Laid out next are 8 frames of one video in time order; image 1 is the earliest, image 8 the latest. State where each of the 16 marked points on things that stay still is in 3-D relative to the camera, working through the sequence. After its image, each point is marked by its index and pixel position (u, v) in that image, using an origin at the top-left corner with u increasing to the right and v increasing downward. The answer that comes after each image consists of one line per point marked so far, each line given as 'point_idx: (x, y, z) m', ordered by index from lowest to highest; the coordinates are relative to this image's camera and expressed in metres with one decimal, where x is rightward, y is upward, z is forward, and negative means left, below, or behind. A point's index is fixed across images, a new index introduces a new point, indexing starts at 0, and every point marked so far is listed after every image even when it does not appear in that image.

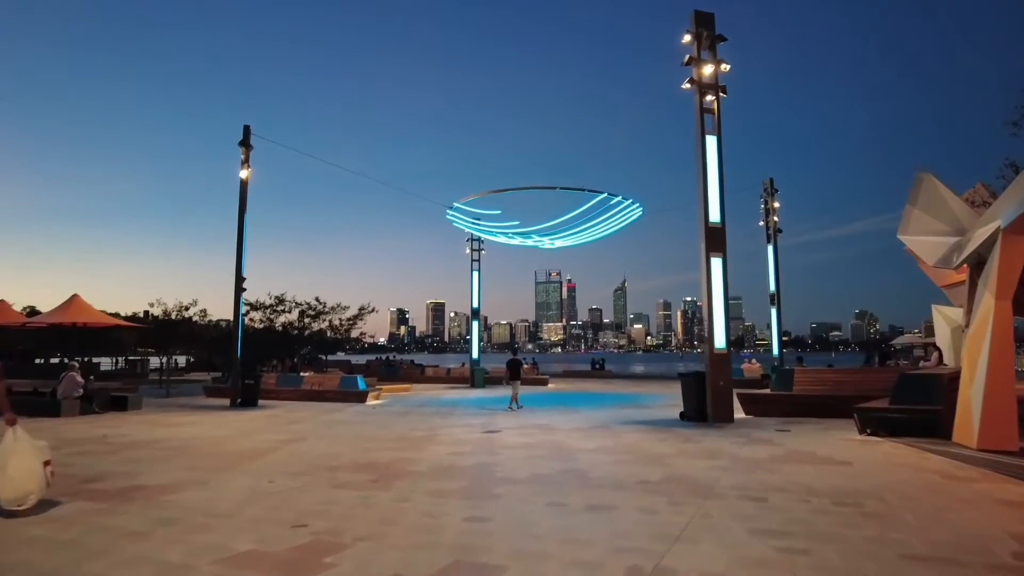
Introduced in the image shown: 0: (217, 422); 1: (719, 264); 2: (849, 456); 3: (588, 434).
0: (-6.5, -3.0, +14.7) m
1: (+4.5, +0.5, +14.3) m
2: (+4.6, -2.3, +9.1) m
3: (+1.3, -2.6, +11.7) m
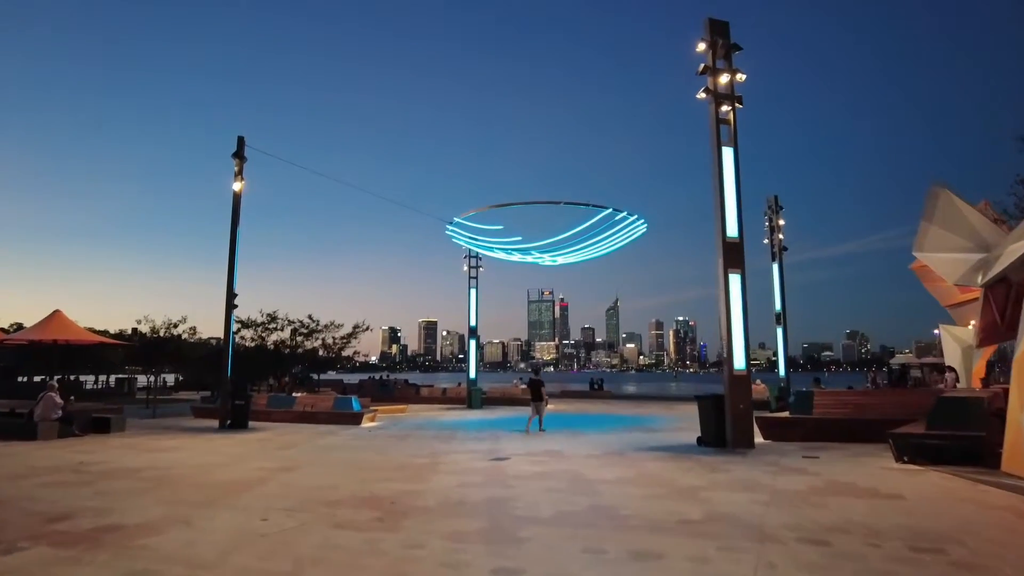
0: (-6.4, -3.4, +13.8) m
1: (+4.6, +0.2, +13.6) m
2: (+4.8, -2.5, +8.3) m
3: (+1.5, -2.9, +10.9) m
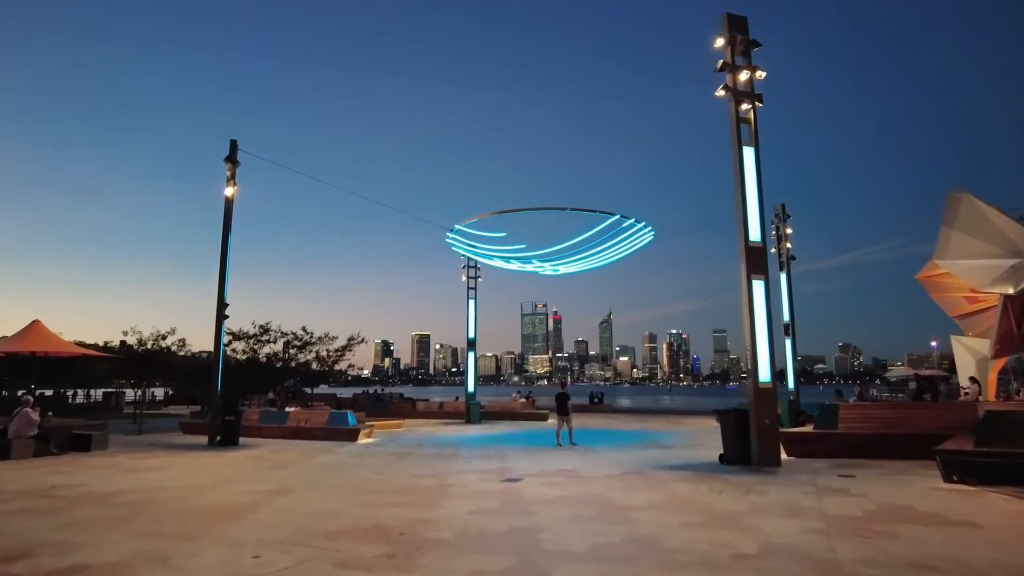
0: (-6.2, -3.5, +12.8) m
1: (+4.8, 0.0, +12.8) m
2: (+5.0, -2.5, +7.5) m
3: (+1.7, -3.0, +10.0) m
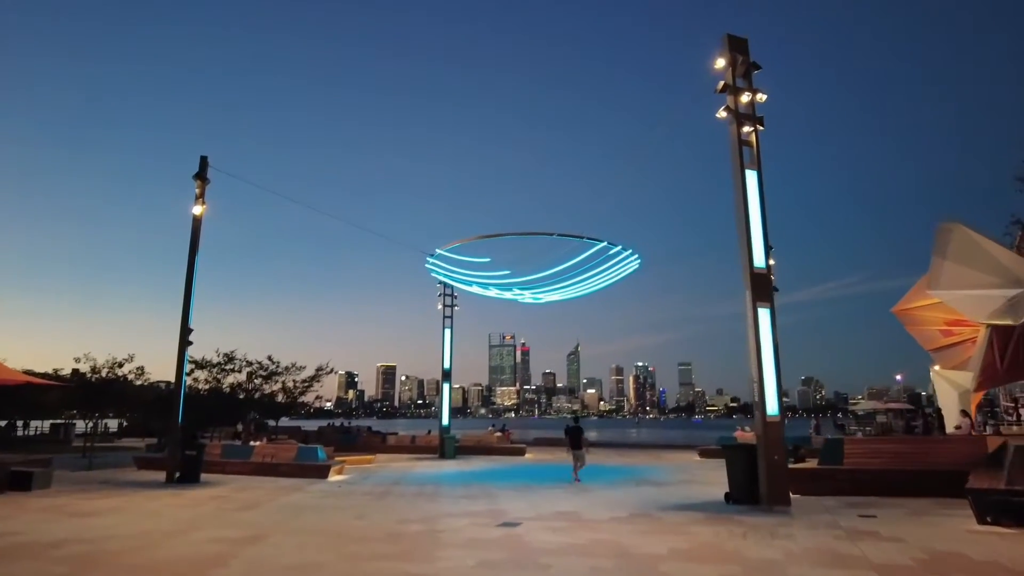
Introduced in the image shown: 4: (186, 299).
0: (-6.3, -3.9, +11.5) m
1: (+4.7, -0.5, +12.2) m
2: (+5.2, -2.8, +6.8) m
3: (+1.7, -3.3, +9.1) m
4: (-8.6, -0.3, +17.4) m
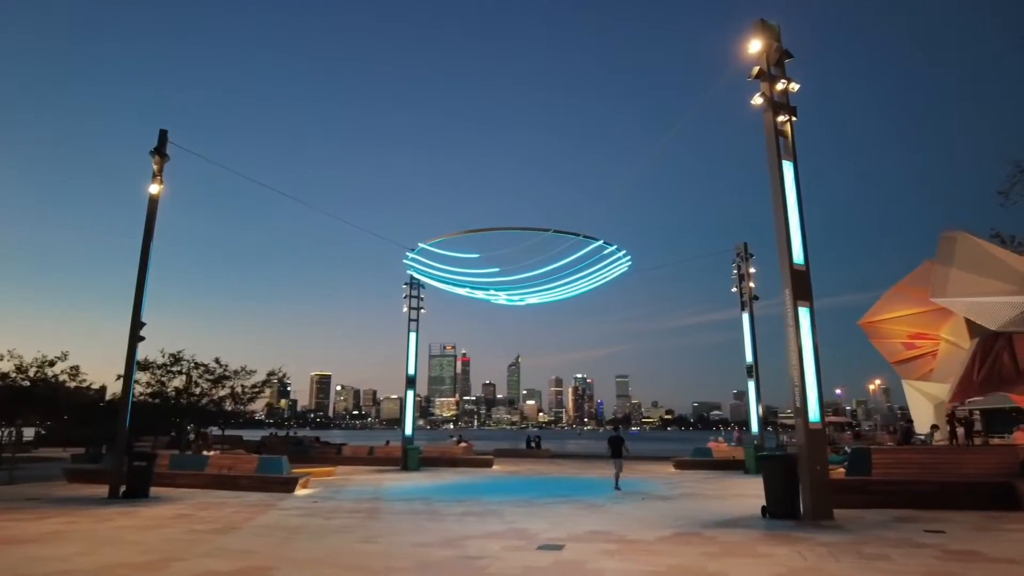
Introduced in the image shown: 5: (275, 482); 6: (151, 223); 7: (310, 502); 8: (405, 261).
0: (-5.9, -3.6, +9.6) m
1: (+5.0, -0.5, +11.4) m
2: (+6.0, -2.7, +6.0) m
3: (+2.3, -3.1, +8.0) m
4: (-8.6, 0.0, +15.4) m
5: (-6.1, -5.0, +17.2) m
6: (-8.7, +1.6, +16.0) m
7: (-4.6, -4.8, +15.0) m
8: (-3.2, +0.8, +19.9) m
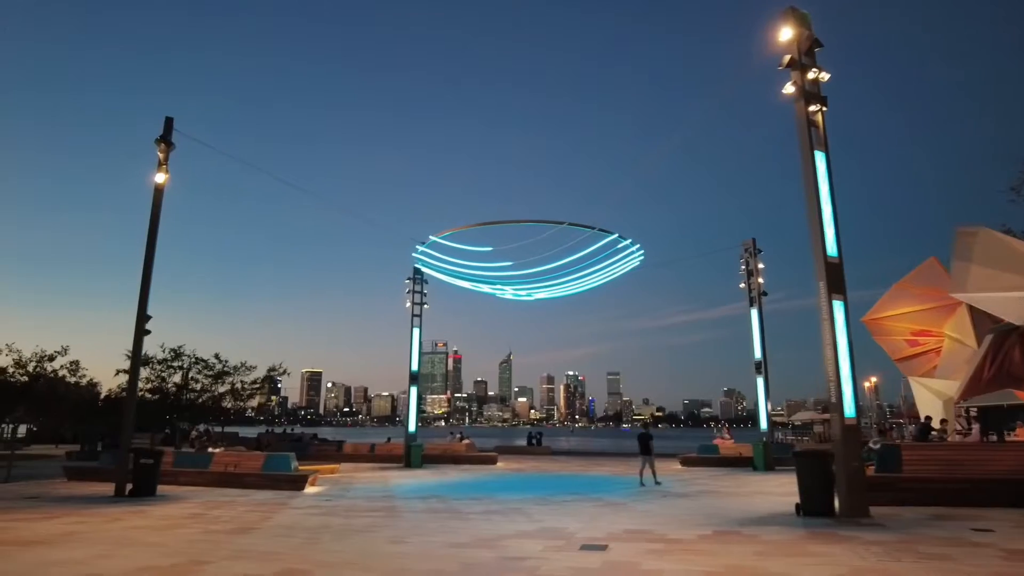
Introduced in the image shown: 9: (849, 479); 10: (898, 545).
0: (-5.5, -3.4, +9.2) m
1: (+5.5, -0.4, +11.1) m
2: (+6.5, -2.6, +5.7) m
3: (+2.8, -3.0, +7.7) m
4: (-8.2, +0.2, +14.9) m
5: (-5.8, -4.8, +16.8) m
6: (-8.3, +1.7, +15.5) m
7: (-4.2, -4.7, +14.6) m
8: (-2.8, +1.0, +19.5) m
9: (+5.3, -3.0, +10.5) m
10: (+4.5, -3.0, +7.8) m
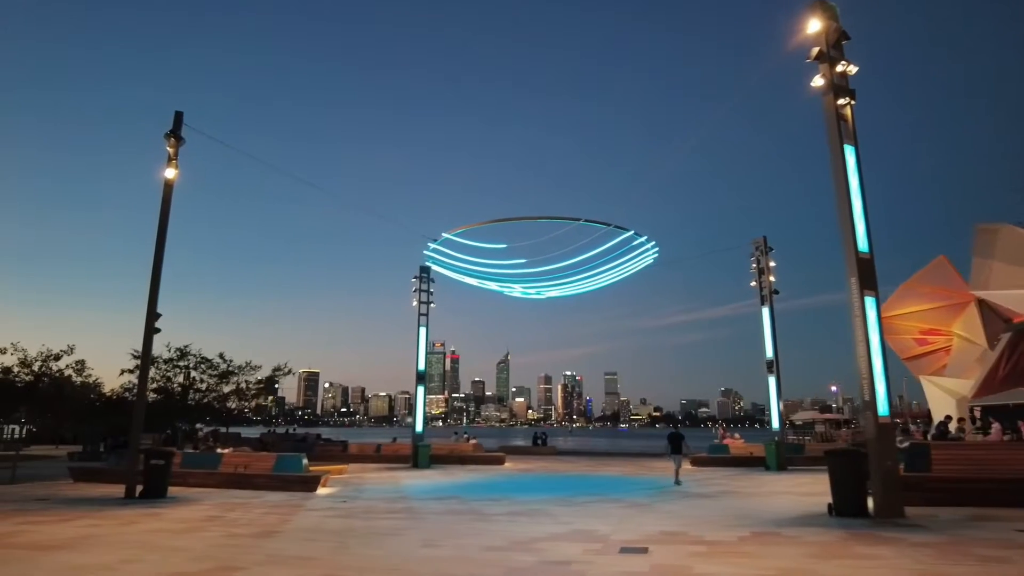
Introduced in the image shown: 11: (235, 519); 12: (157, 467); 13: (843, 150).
0: (-5.0, -3.4, +8.9) m
1: (+5.9, -0.3, +10.9) m
2: (+6.9, -2.5, +5.5) m
3: (+3.3, -3.0, +7.4) m
4: (-7.8, +0.2, +14.6) m
5: (-5.4, -4.8, +16.5) m
6: (-7.9, +1.8, +15.2) m
7: (-3.8, -4.6, +14.3) m
8: (-2.5, +1.1, +19.3) m
9: (+5.8, -2.9, +10.3) m
10: (+4.9, -3.0, +7.6) m
11: (-4.6, -3.9, +11.1) m
12: (-7.8, -3.9, +14.6) m
13: (+5.7, +2.4, +11.5) m
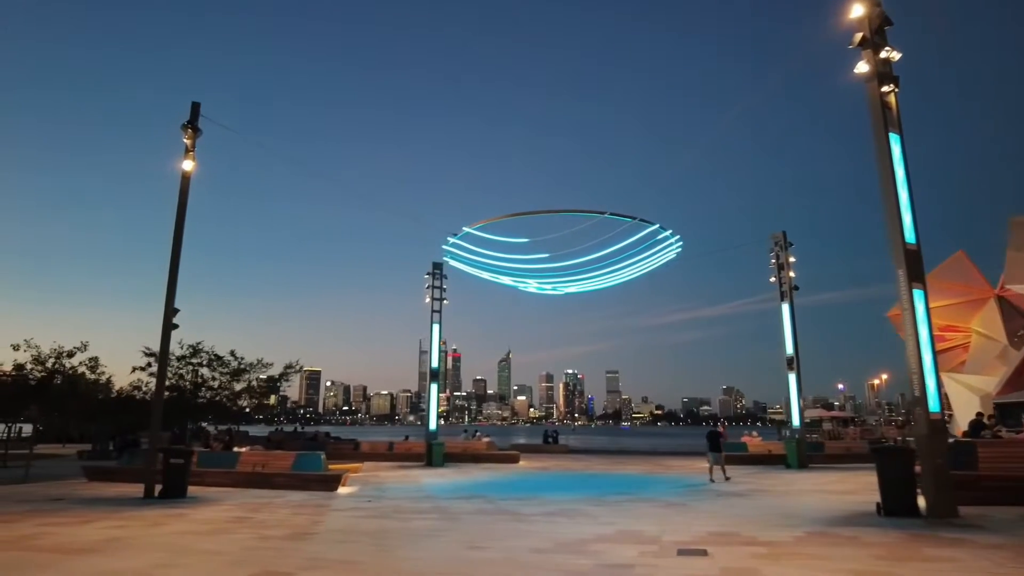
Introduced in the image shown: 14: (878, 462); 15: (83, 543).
0: (-4.5, -3.3, +8.6) m
1: (+6.5, -0.2, +10.5) m
2: (+7.5, -2.4, +5.2) m
3: (+3.8, -2.9, +7.1) m
4: (-7.2, +0.3, +14.2) m
5: (-4.8, -4.7, +16.2) m
6: (-7.3, +1.9, +14.9) m
7: (-3.2, -4.5, +14.0) m
8: (-1.9, +1.2, +18.9) m
9: (+6.4, -2.8, +9.9) m
10: (+5.5, -2.9, +7.2) m
11: (-4.0, -3.8, +10.8) m
12: (-7.3, -3.8, +14.3) m
13: (+6.3, +2.5, +11.1) m
14: (+5.7, -2.7, +10.4) m
15: (-5.6, -3.3, +8.6) m
